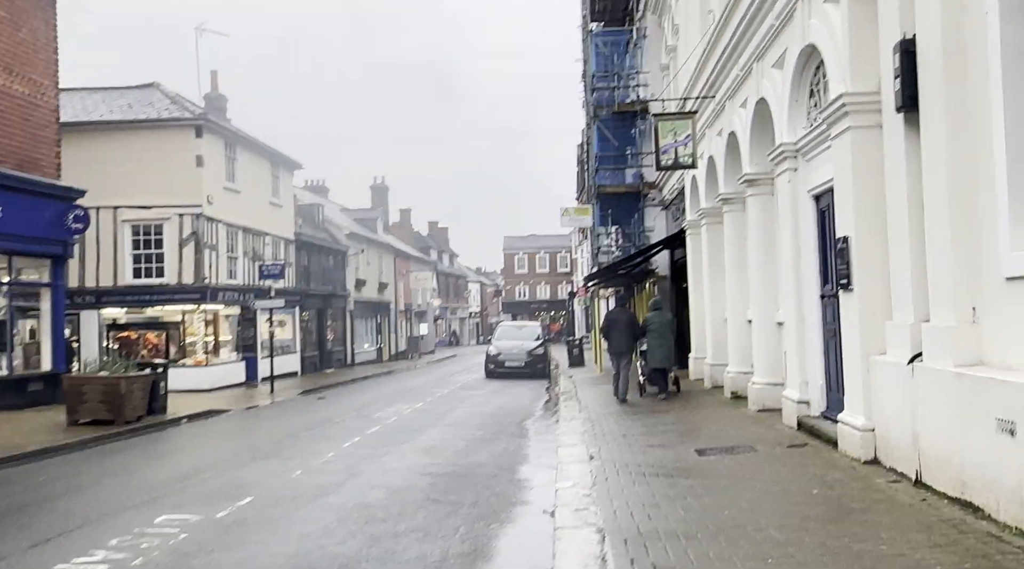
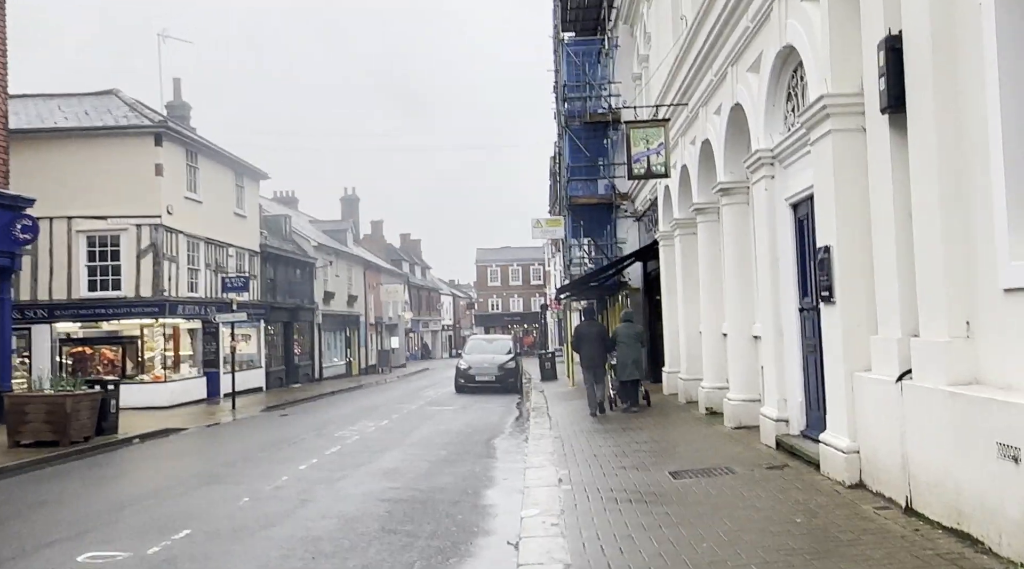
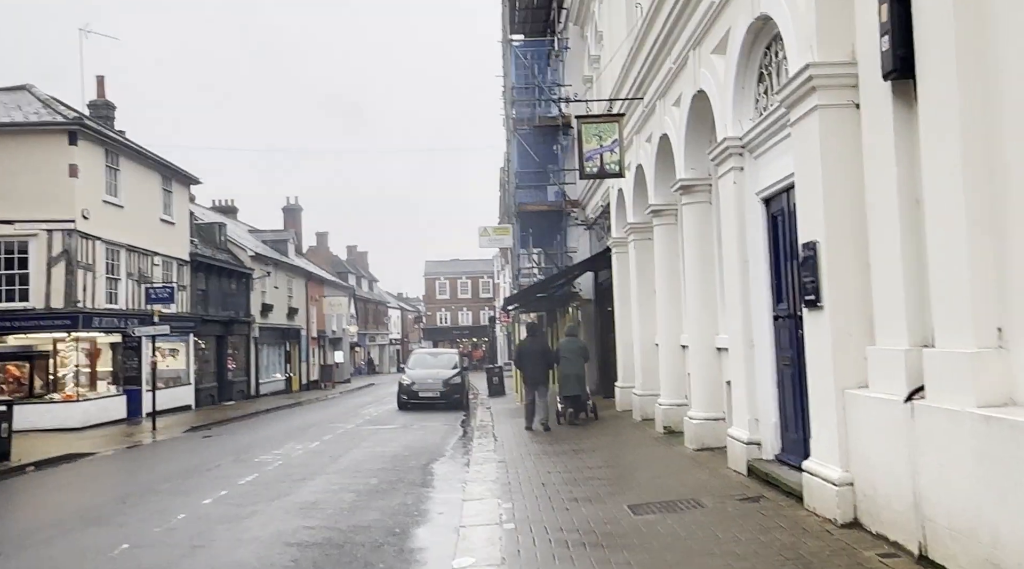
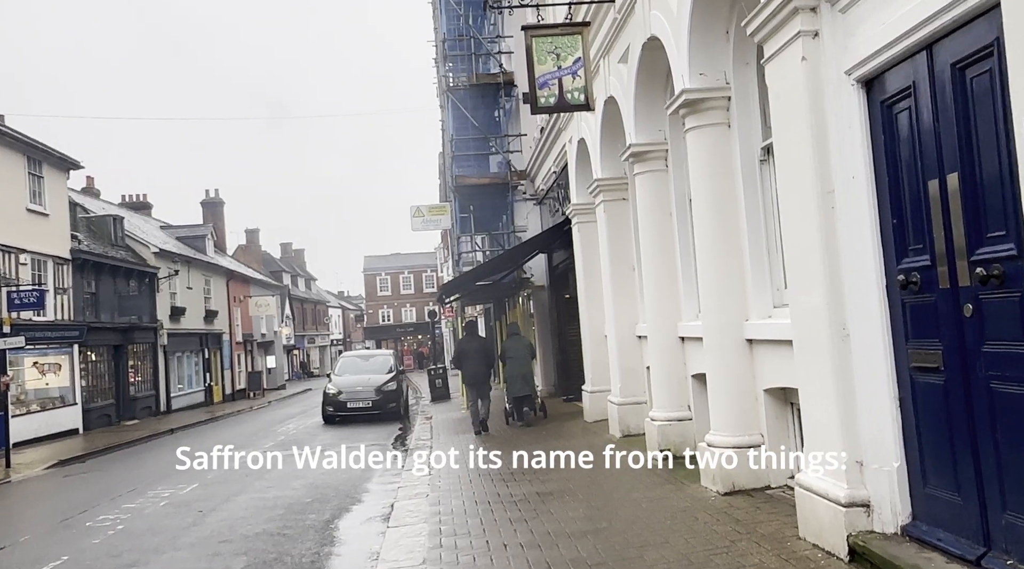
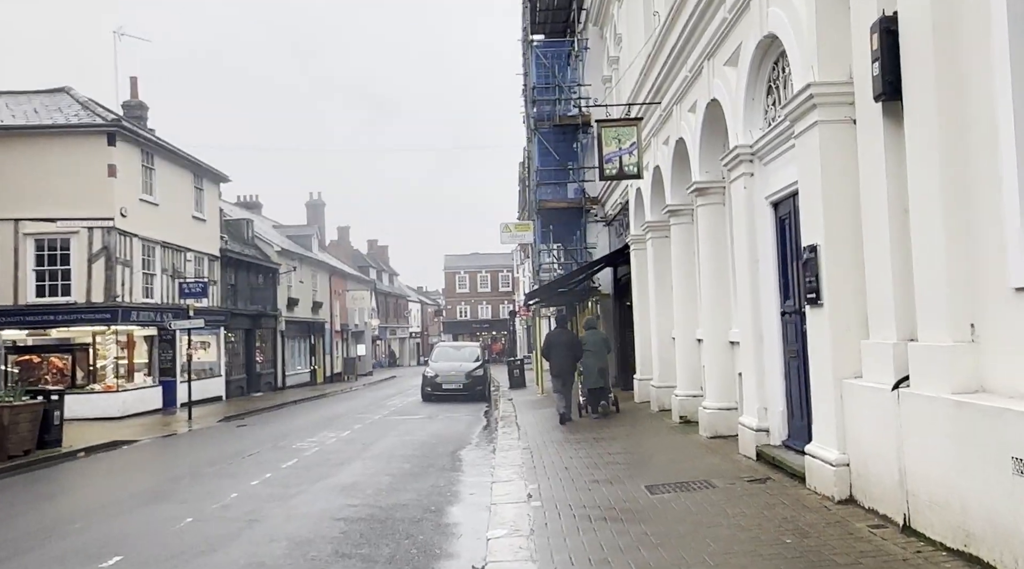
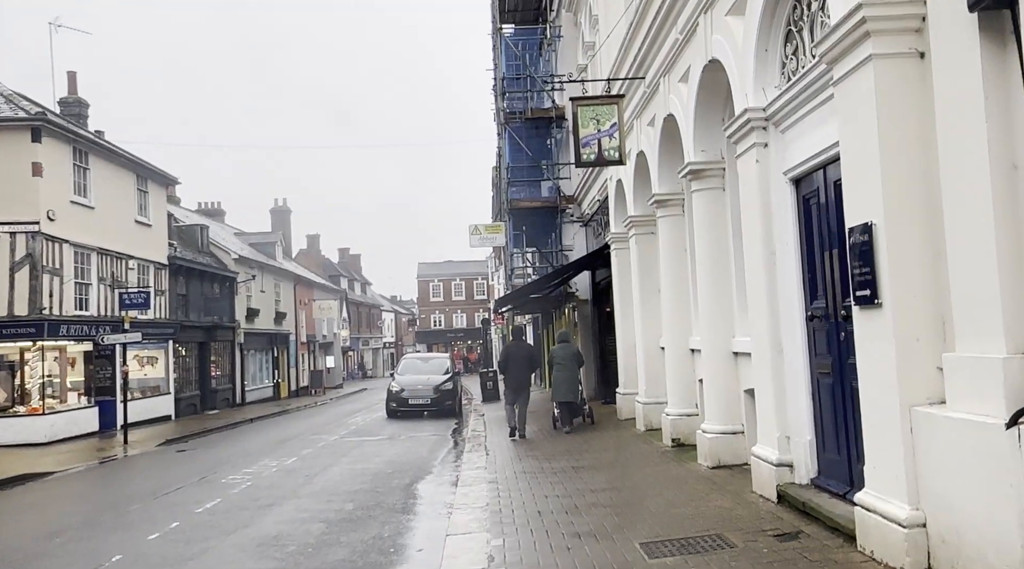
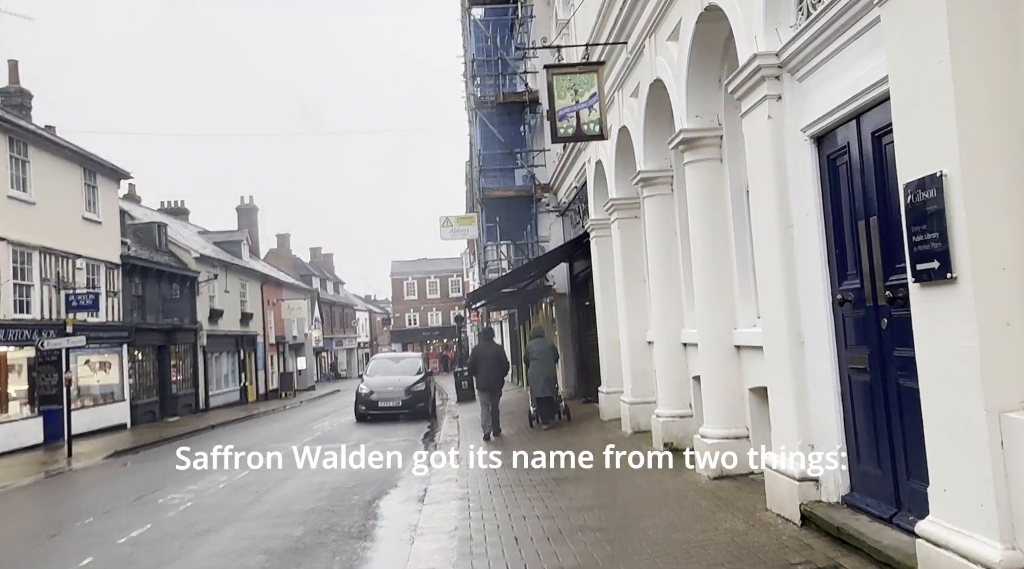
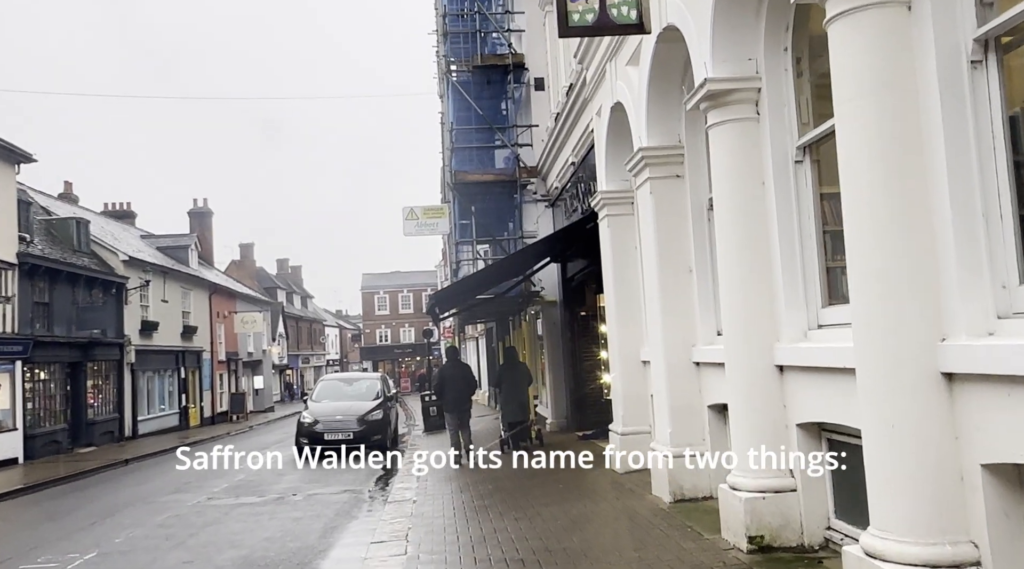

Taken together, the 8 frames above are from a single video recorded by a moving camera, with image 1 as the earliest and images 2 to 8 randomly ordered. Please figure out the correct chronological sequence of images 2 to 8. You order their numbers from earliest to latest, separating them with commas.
2, 5, 3, 6, 7, 4, 8
